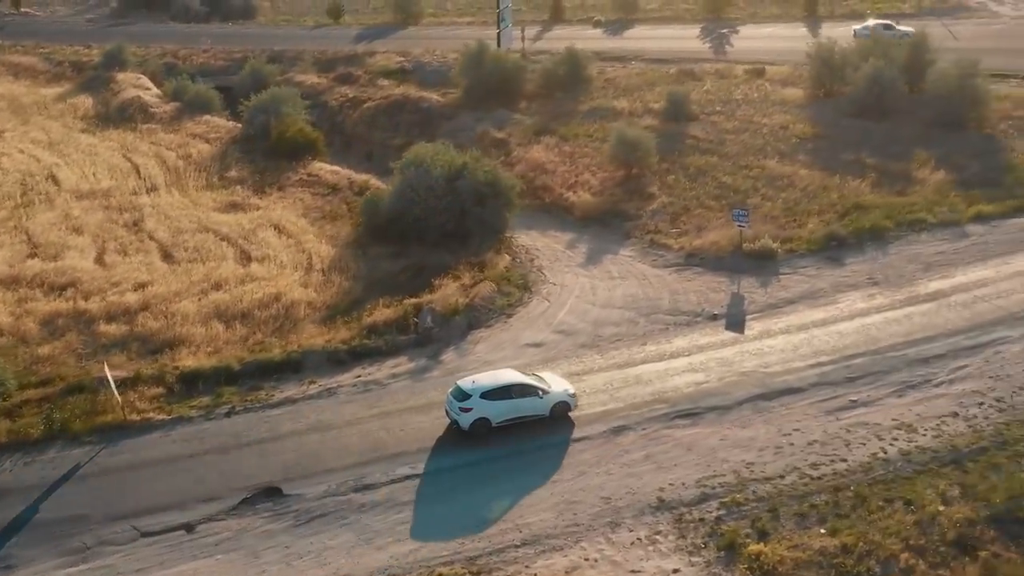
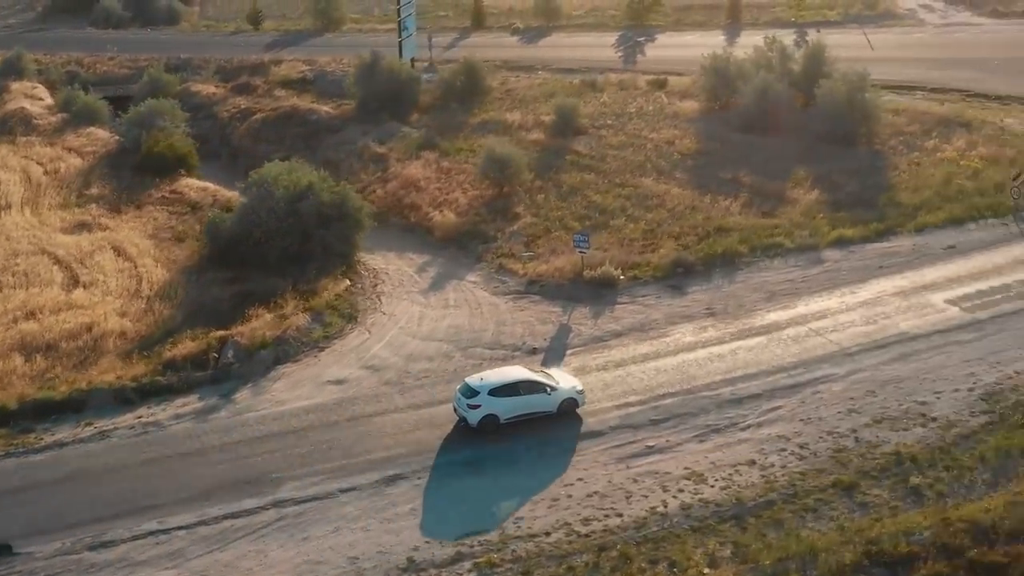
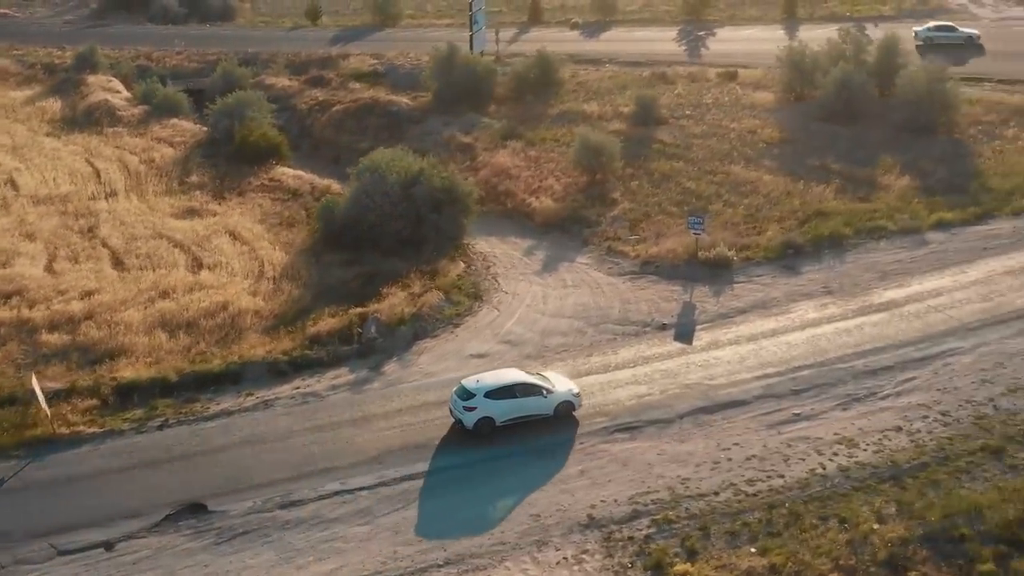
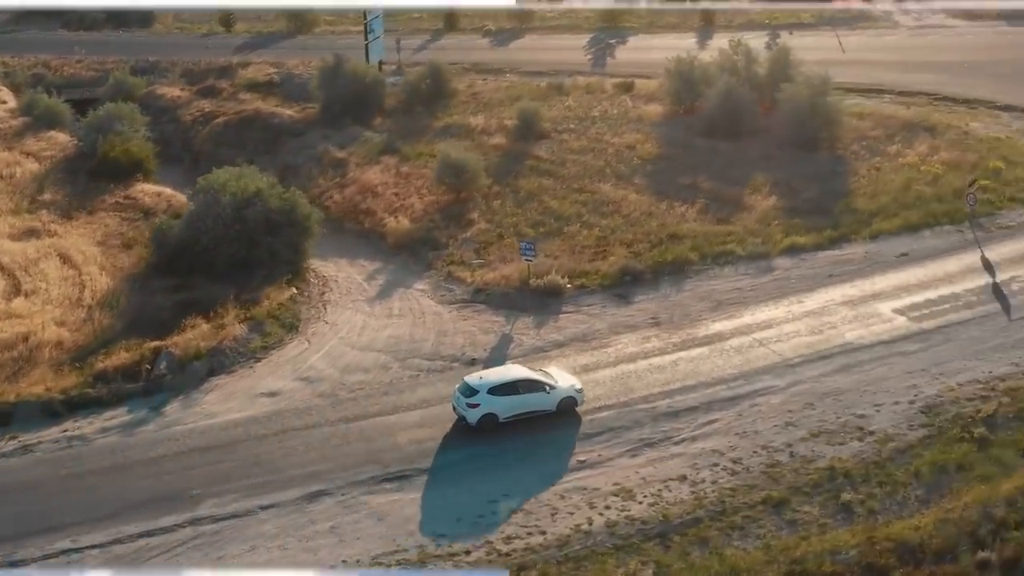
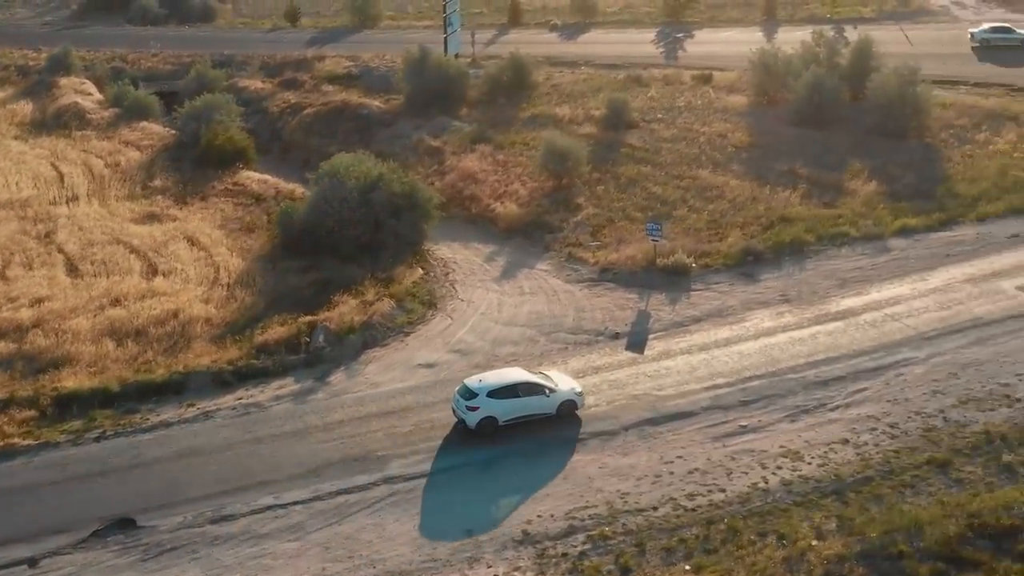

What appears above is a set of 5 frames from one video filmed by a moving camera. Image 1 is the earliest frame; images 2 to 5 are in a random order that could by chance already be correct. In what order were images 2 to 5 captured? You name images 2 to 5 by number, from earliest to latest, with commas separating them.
3, 5, 2, 4
